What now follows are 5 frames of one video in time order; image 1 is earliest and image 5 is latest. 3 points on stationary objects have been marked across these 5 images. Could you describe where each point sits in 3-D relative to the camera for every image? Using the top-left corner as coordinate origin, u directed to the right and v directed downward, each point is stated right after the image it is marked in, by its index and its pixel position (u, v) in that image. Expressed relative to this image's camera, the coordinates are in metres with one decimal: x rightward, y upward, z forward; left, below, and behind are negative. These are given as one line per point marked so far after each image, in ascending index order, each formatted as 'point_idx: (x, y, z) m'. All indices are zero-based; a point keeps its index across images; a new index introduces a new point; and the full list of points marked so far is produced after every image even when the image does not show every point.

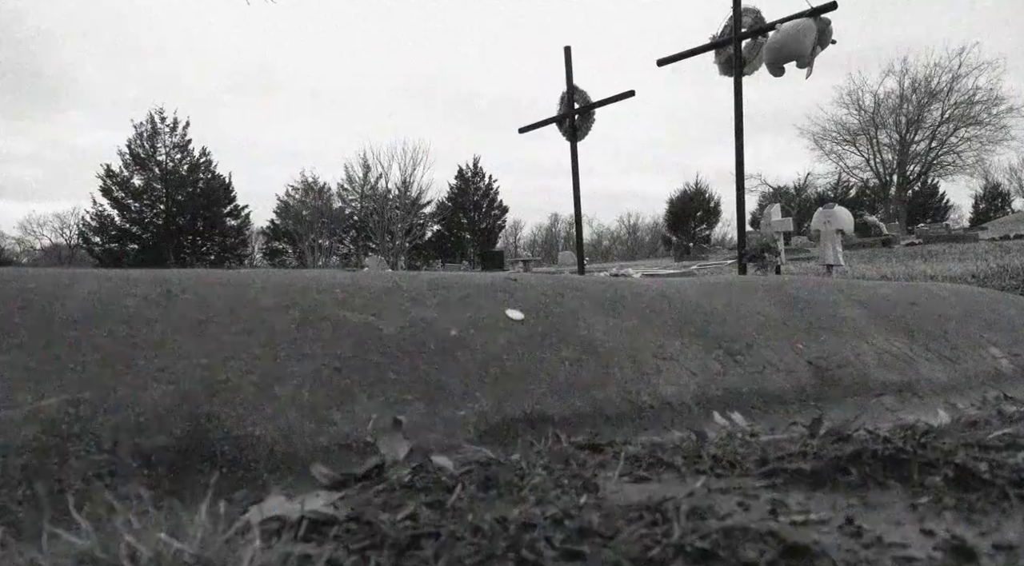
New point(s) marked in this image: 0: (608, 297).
0: (+0.5, -0.1, +3.9) m
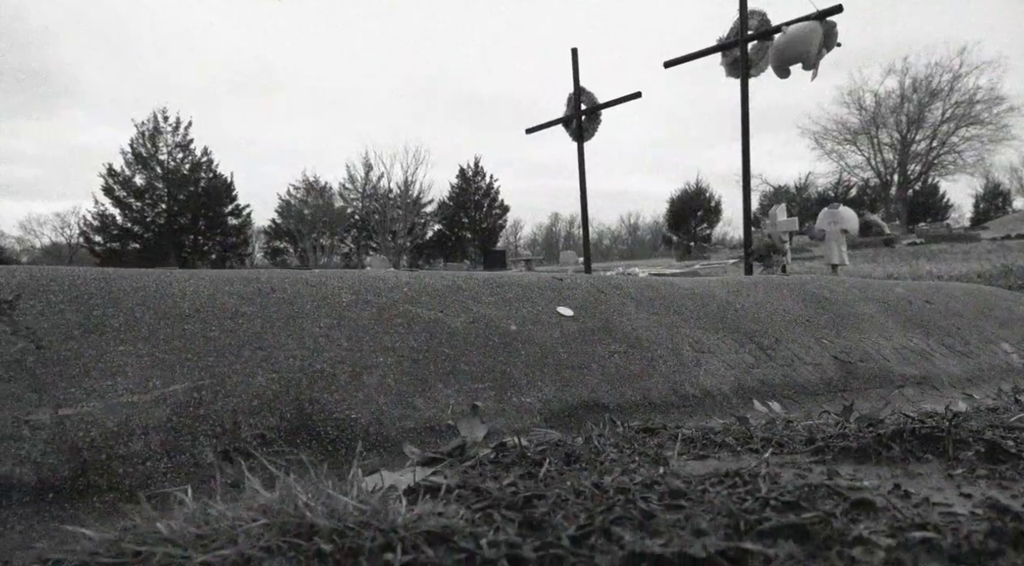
0: (+0.8, -0.1, +4.2) m
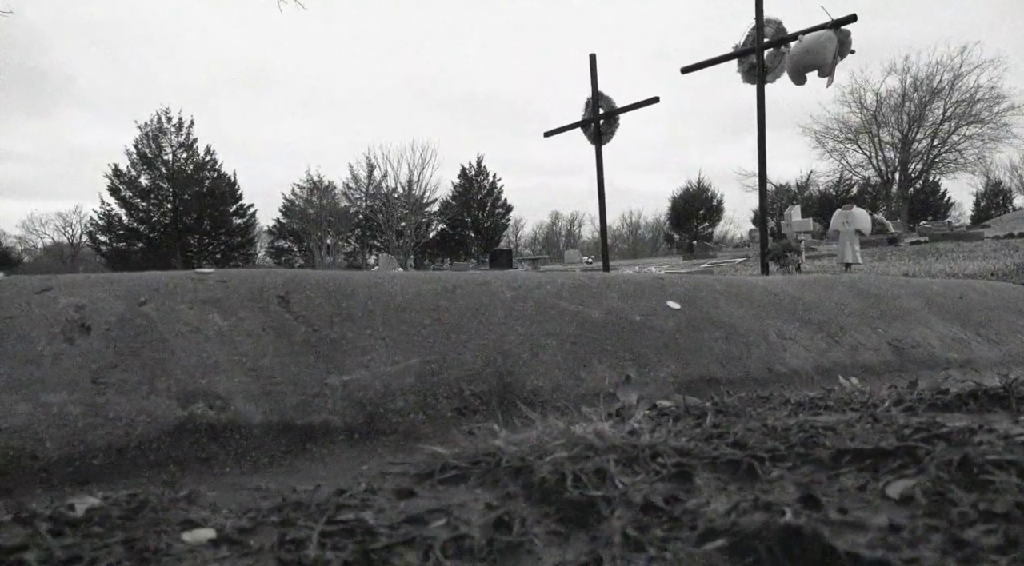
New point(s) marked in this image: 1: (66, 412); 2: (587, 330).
0: (+1.5, 0.0, +5.0) m
1: (-1.5, -0.4, +2.5) m
2: (+0.4, -0.2, +3.9) m
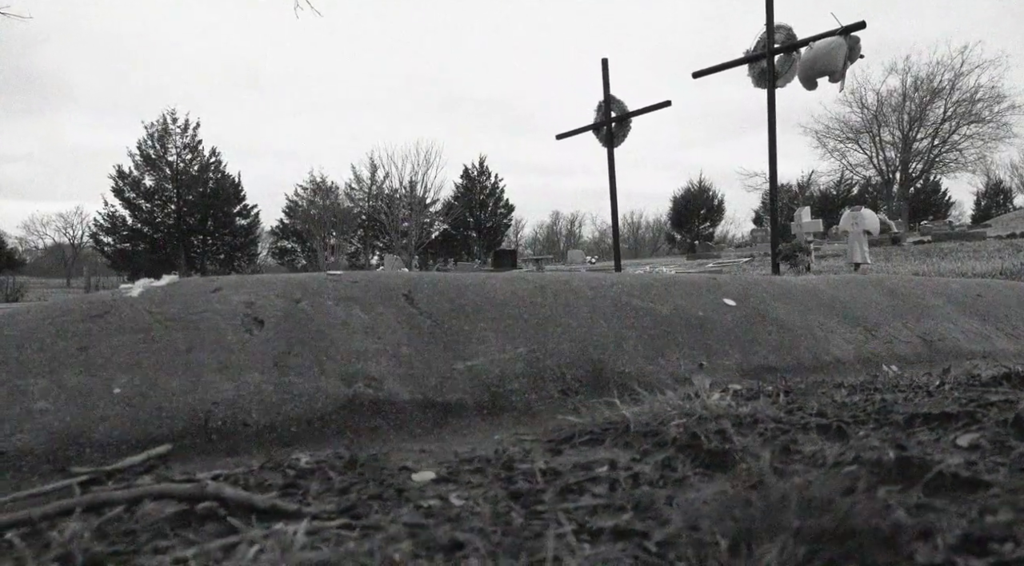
0: (+2.0, 0.0, +5.5) m
1: (-1.1, -0.4, +3.1) m
2: (+0.9, -0.2, +4.4) m
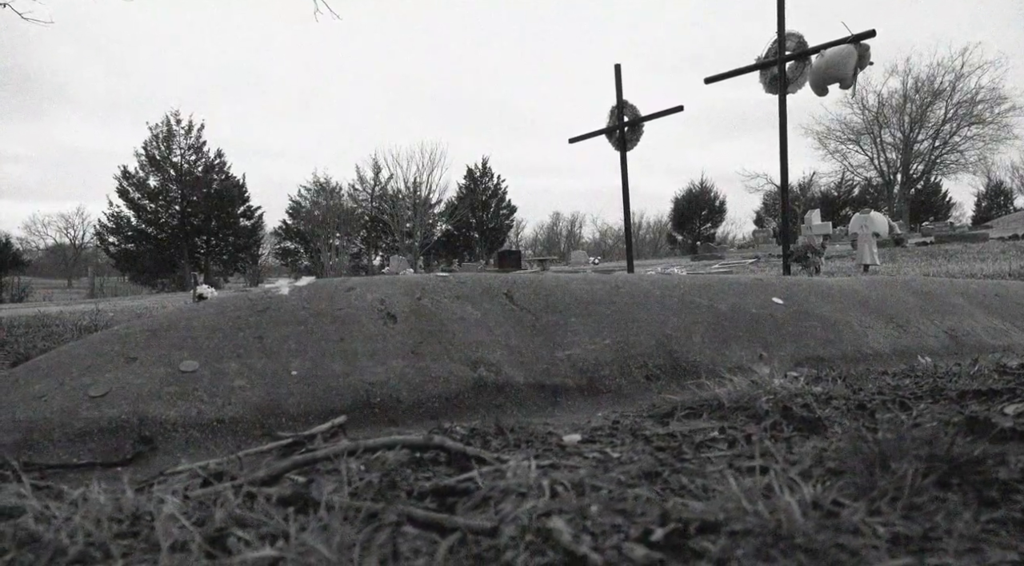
0: (+2.5, 0.0, +6.1) m
1: (-0.5, -0.4, +3.6) m
2: (+1.4, -0.2, +5.0) m
